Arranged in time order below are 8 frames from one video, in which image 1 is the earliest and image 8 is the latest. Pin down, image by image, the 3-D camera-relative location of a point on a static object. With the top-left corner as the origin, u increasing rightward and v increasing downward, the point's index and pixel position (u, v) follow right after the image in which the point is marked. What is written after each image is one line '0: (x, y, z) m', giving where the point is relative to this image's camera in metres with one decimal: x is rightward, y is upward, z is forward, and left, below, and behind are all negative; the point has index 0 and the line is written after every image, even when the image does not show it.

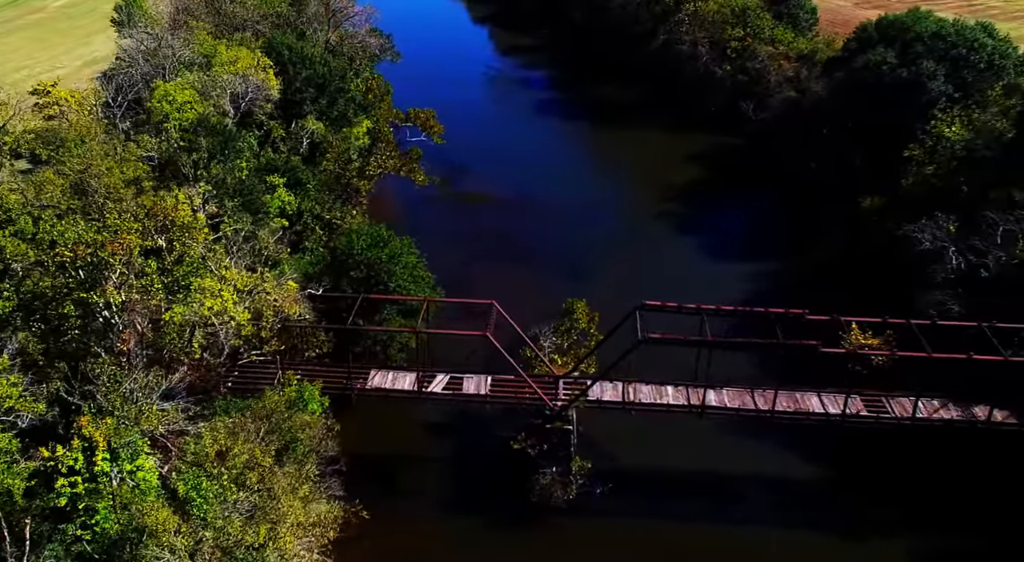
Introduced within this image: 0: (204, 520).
0: (-7.7, -5.5, +20.3) m
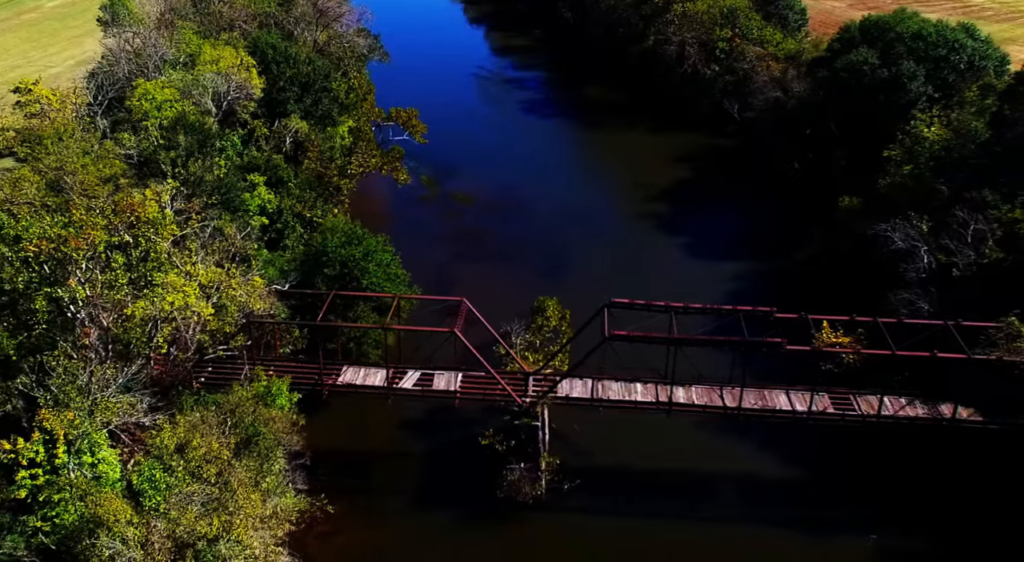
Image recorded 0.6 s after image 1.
0: (-8.8, -5.3, +20.5) m
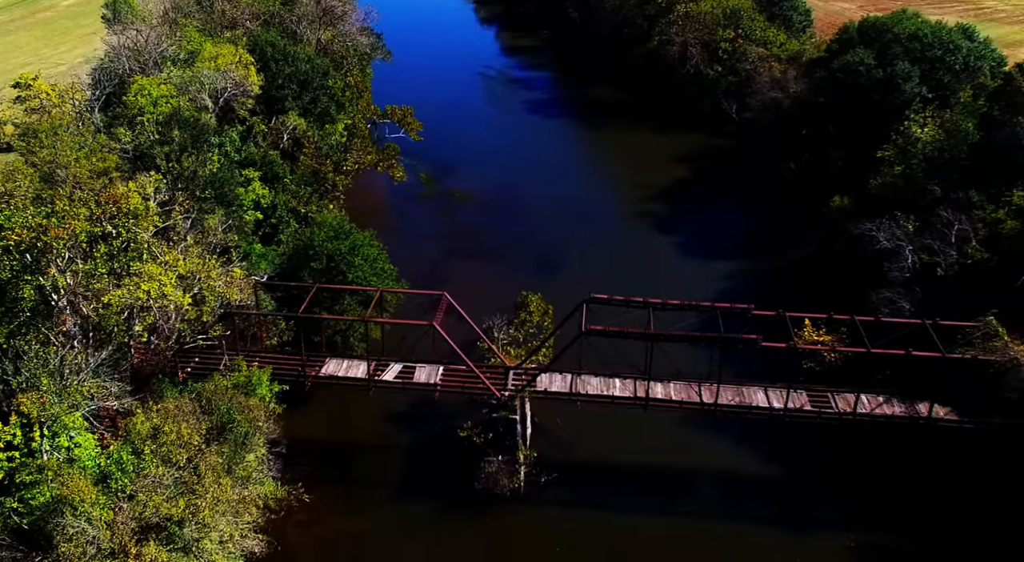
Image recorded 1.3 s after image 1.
0: (-9.7, -5.0, +21.0) m
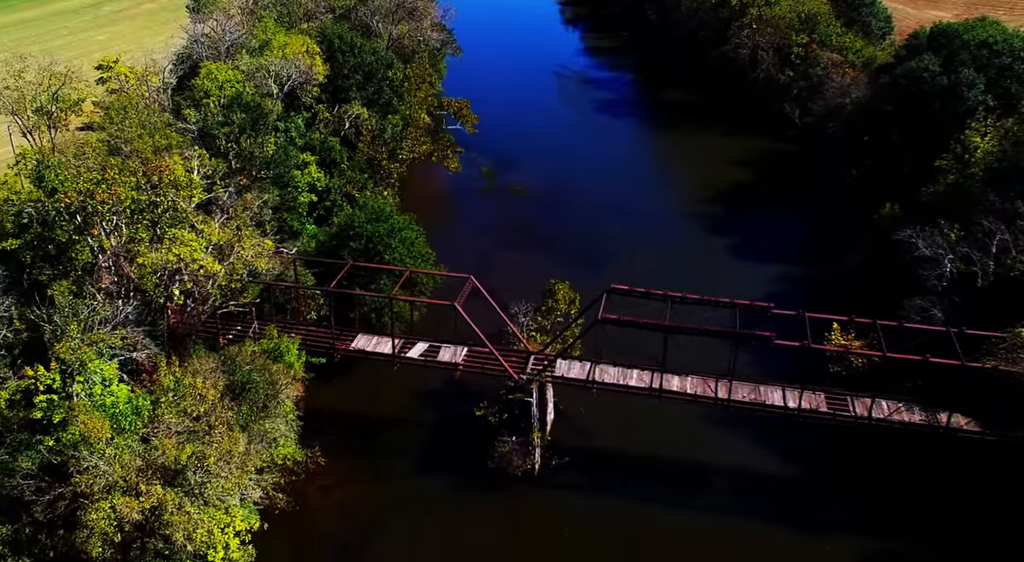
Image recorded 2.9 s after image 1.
0: (-10.0, -4.0, +22.8) m
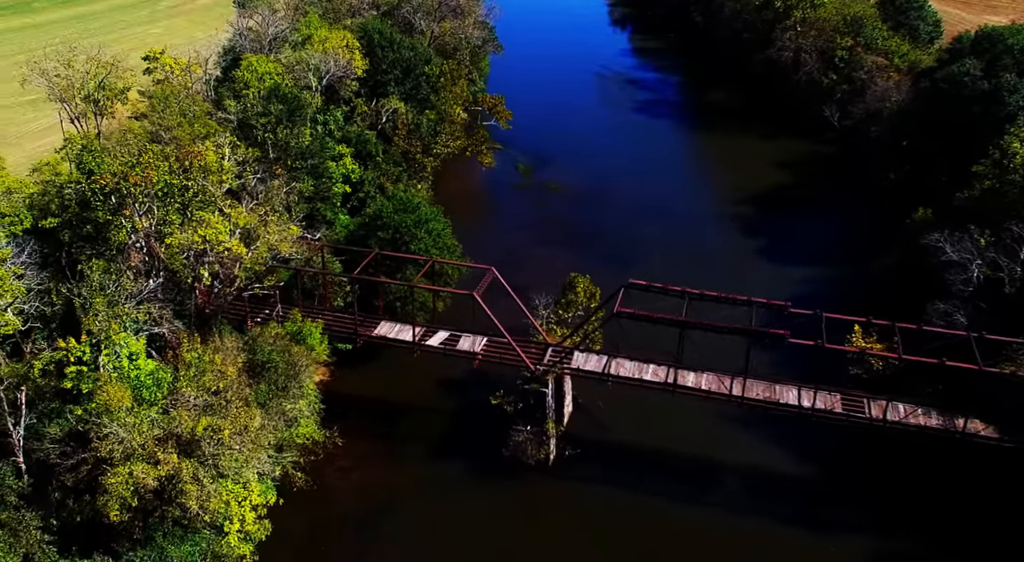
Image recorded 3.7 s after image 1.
0: (-9.8, -3.4, +23.8) m
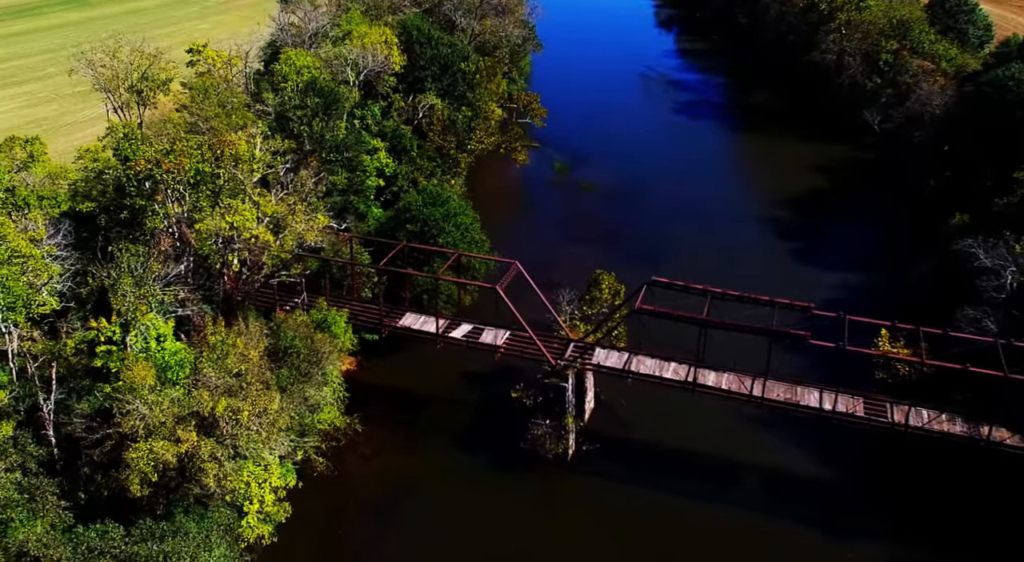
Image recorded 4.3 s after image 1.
0: (-9.4, -2.9, +24.5) m
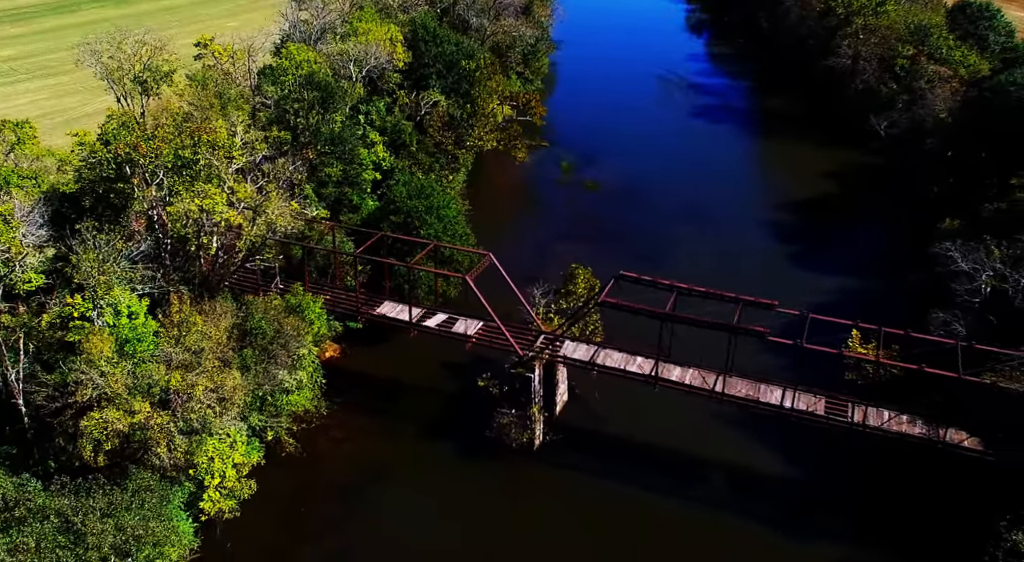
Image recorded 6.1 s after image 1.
0: (-10.9, -2.3, +25.5) m
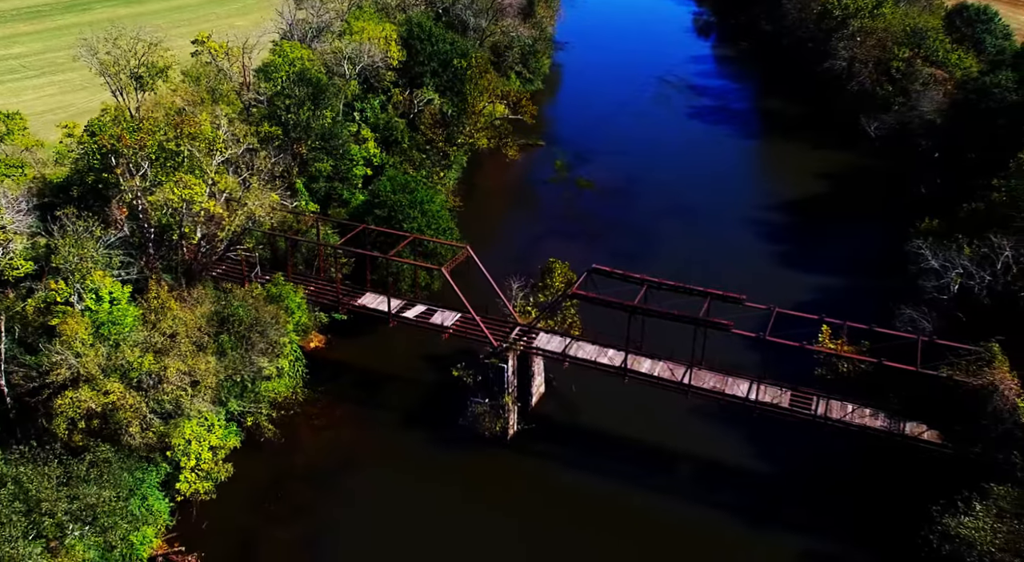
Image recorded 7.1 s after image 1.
0: (-12.0, -1.8, +26.4) m
